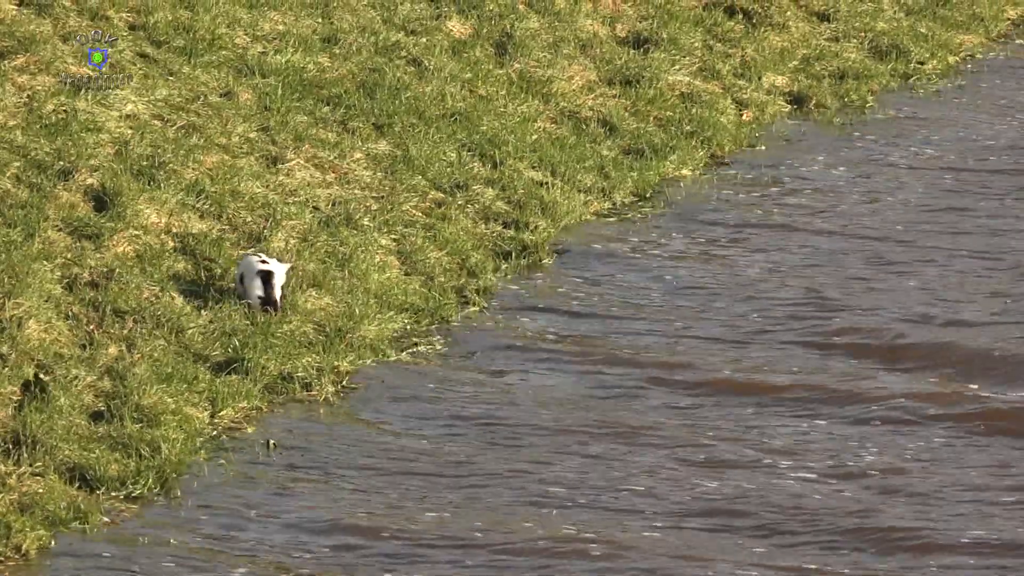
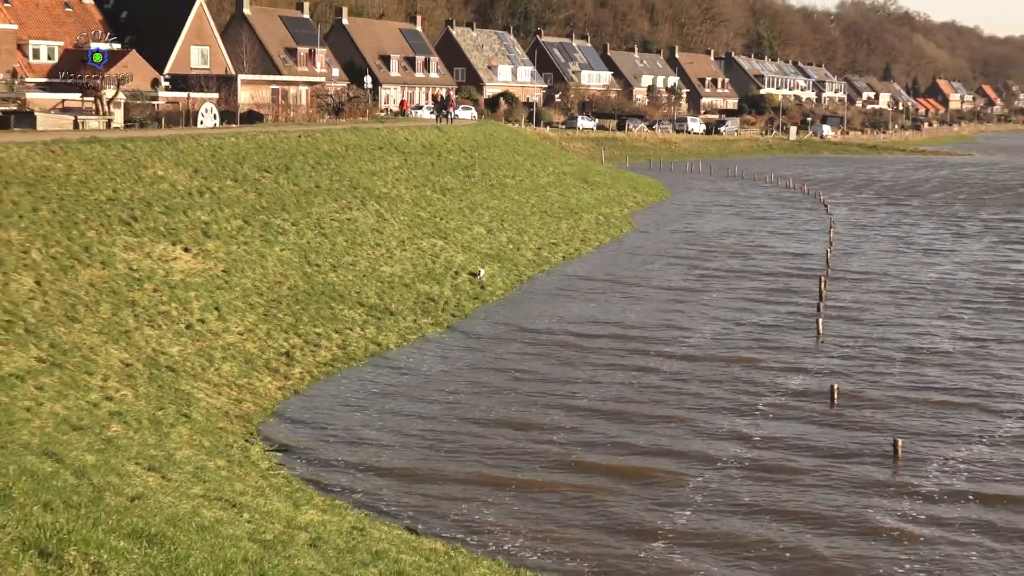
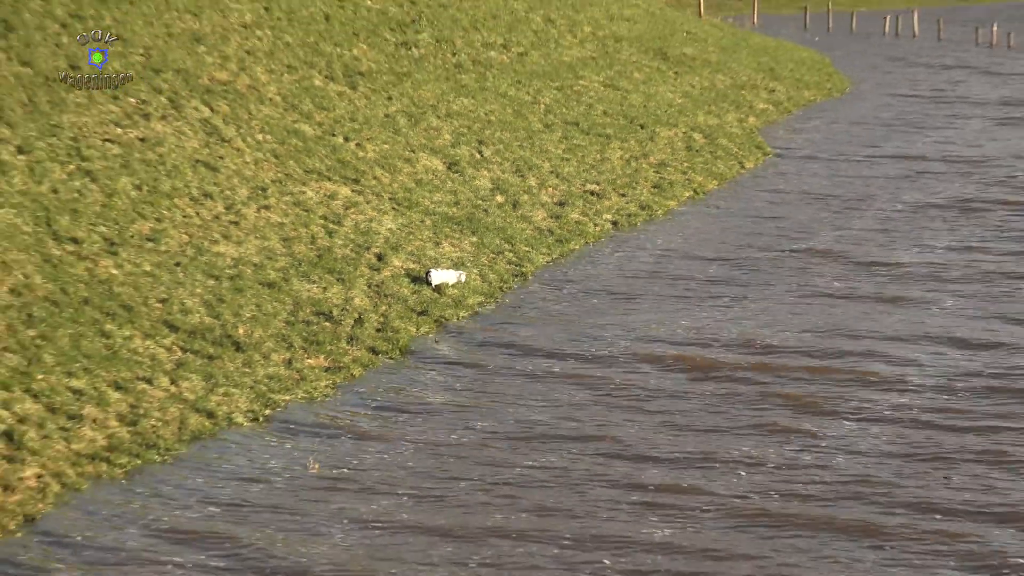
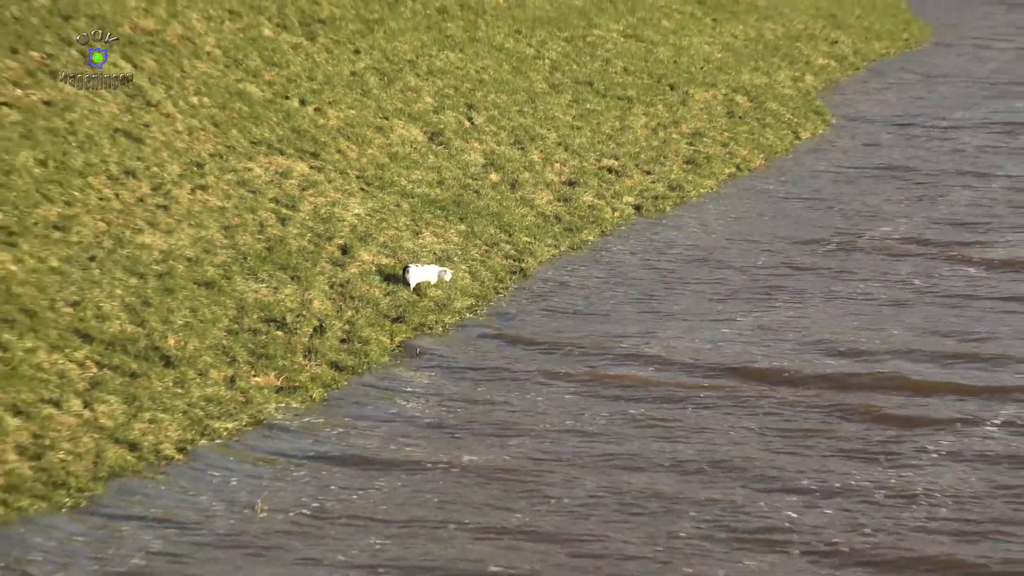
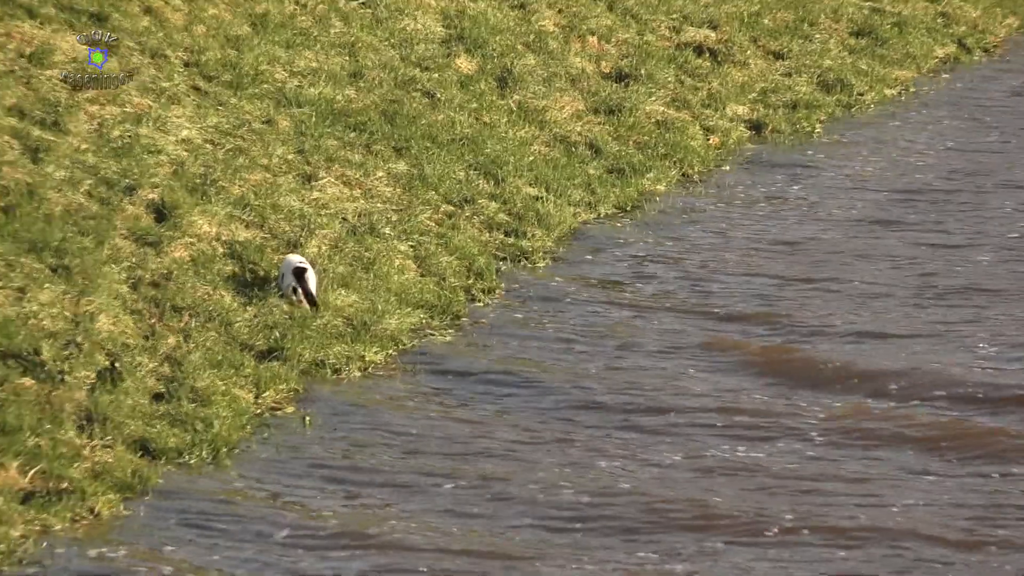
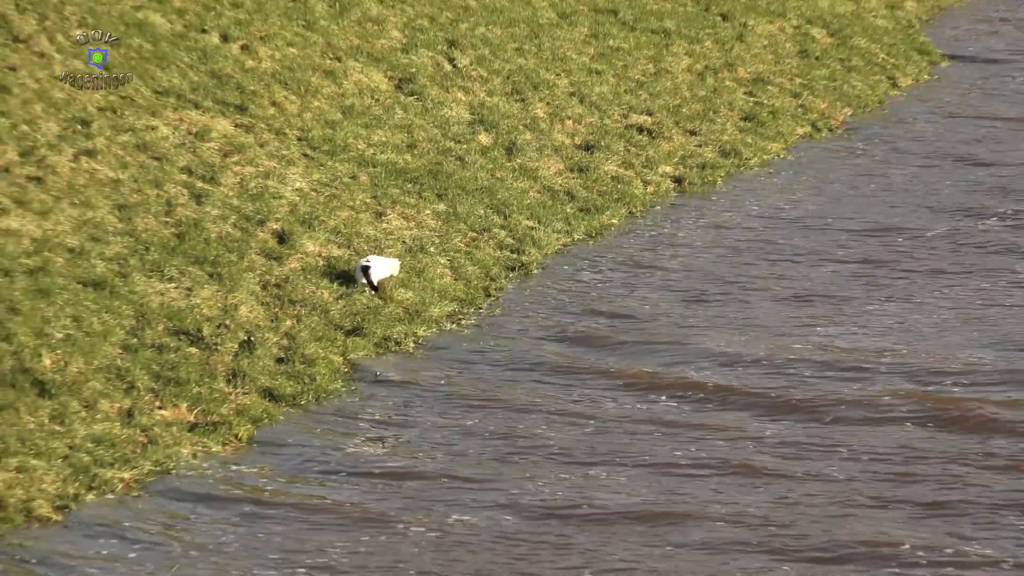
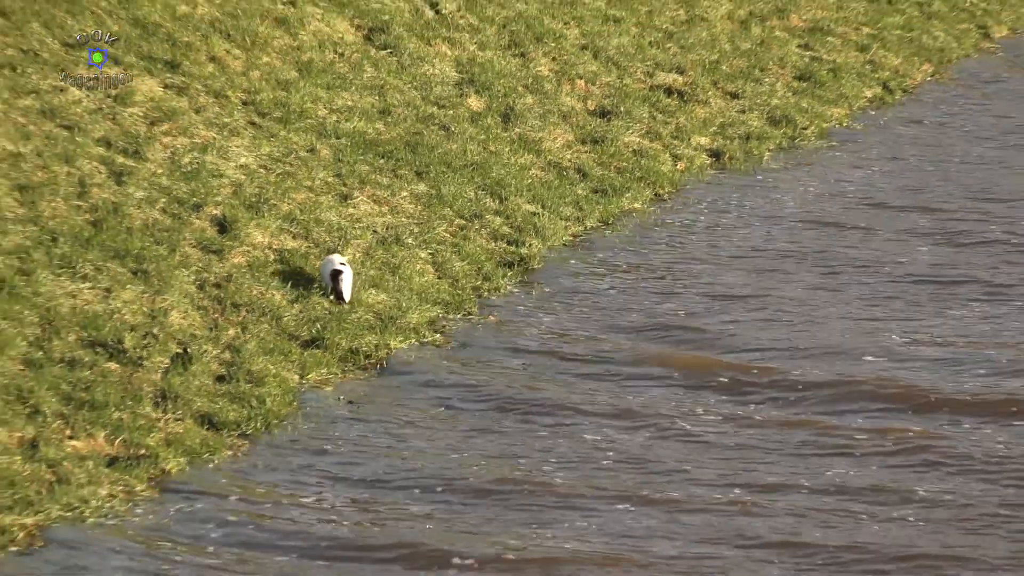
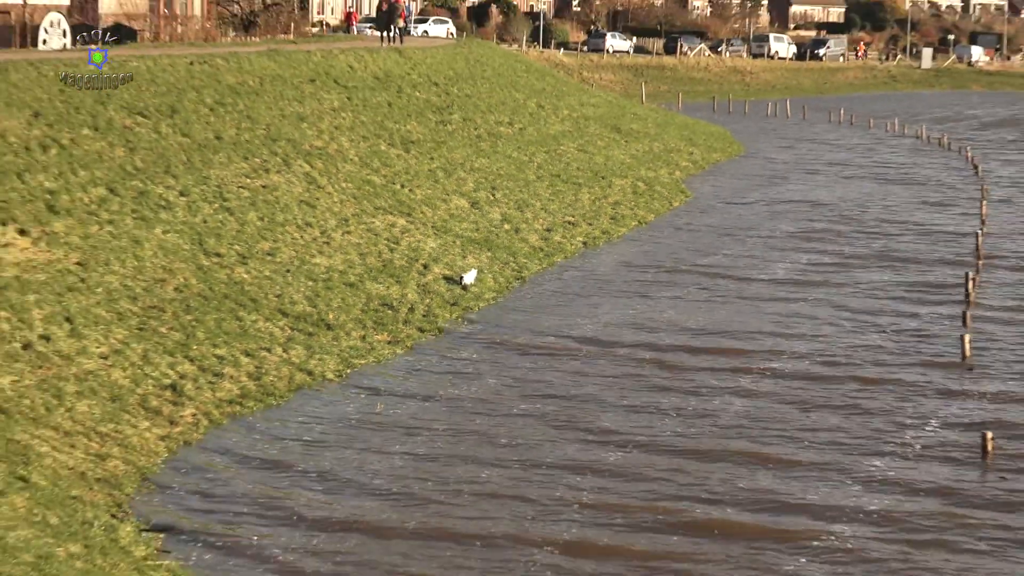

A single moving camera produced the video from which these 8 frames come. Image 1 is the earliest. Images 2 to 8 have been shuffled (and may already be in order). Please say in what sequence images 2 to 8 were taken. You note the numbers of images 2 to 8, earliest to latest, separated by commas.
5, 7, 6, 4, 3, 8, 2
